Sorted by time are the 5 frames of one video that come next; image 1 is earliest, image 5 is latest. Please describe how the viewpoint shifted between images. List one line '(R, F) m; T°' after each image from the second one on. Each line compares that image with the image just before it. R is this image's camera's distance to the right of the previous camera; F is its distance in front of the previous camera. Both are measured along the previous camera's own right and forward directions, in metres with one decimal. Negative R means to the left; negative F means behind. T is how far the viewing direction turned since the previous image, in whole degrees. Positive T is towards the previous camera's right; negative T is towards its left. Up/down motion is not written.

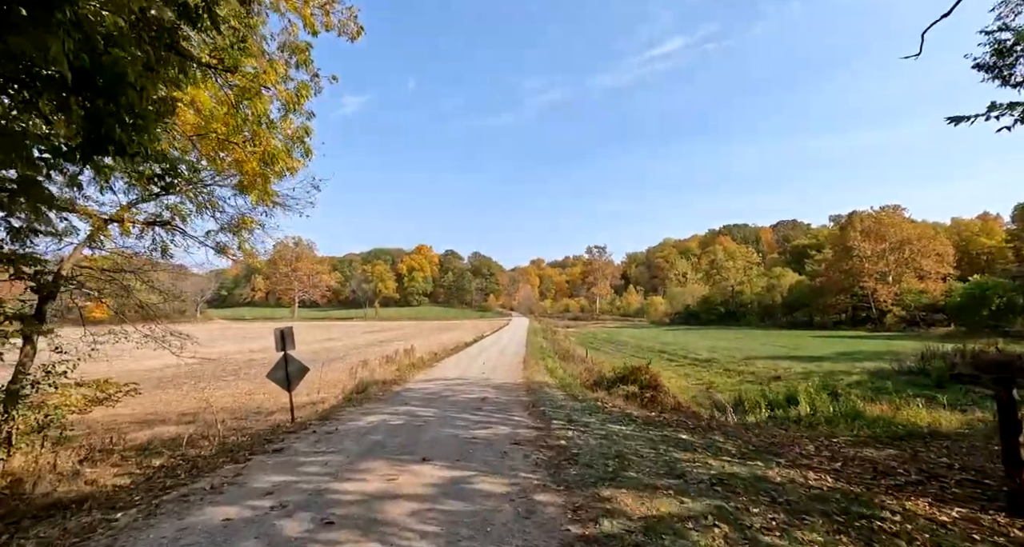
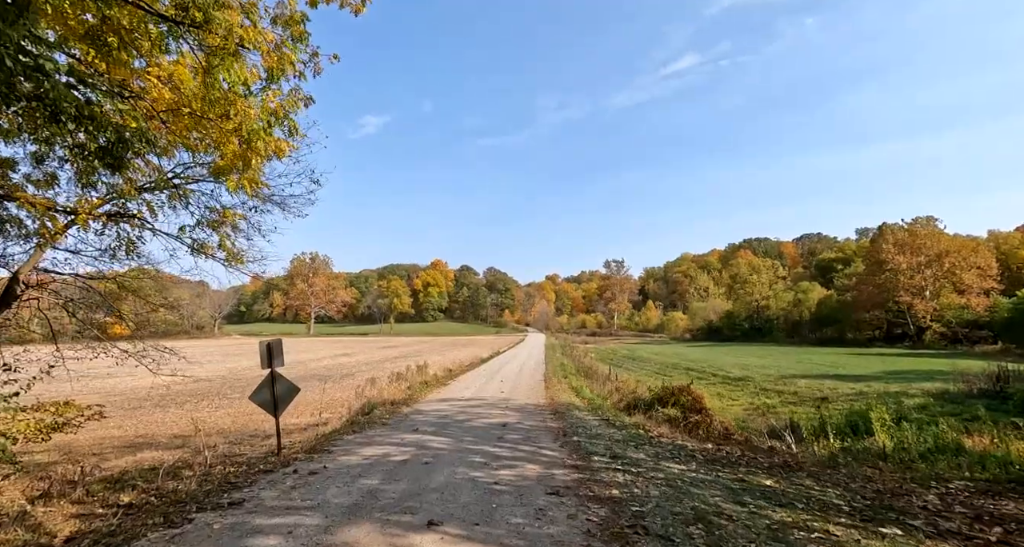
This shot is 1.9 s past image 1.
(-0.2, +1.7) m; -2°
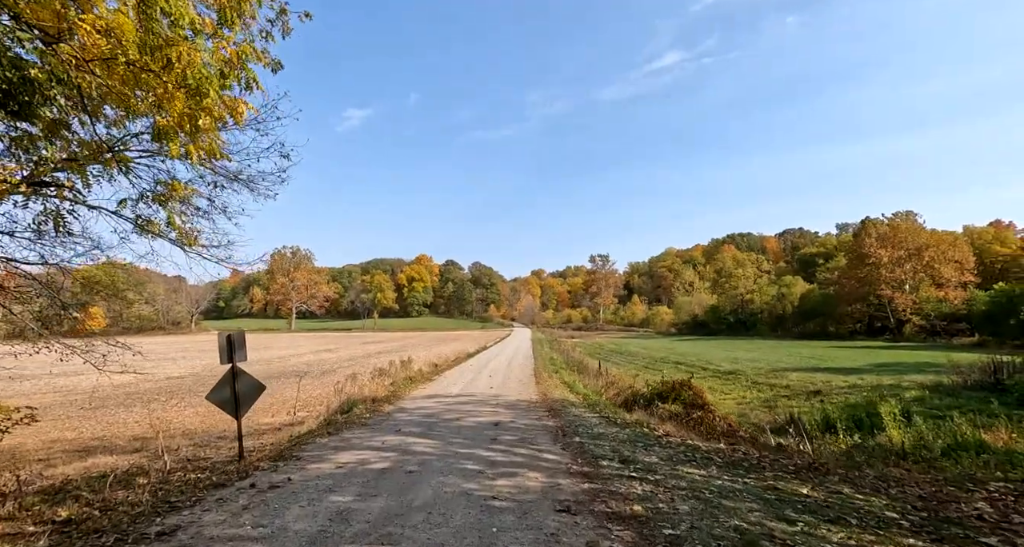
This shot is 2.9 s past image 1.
(-0.2, +1.0) m; +2°
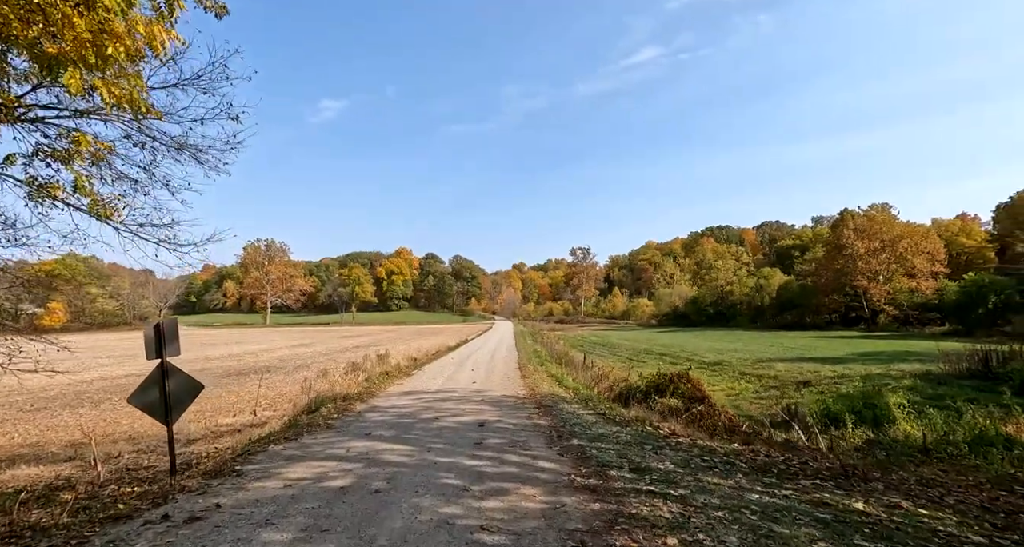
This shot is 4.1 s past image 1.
(-0.1, +1.2) m; +2°
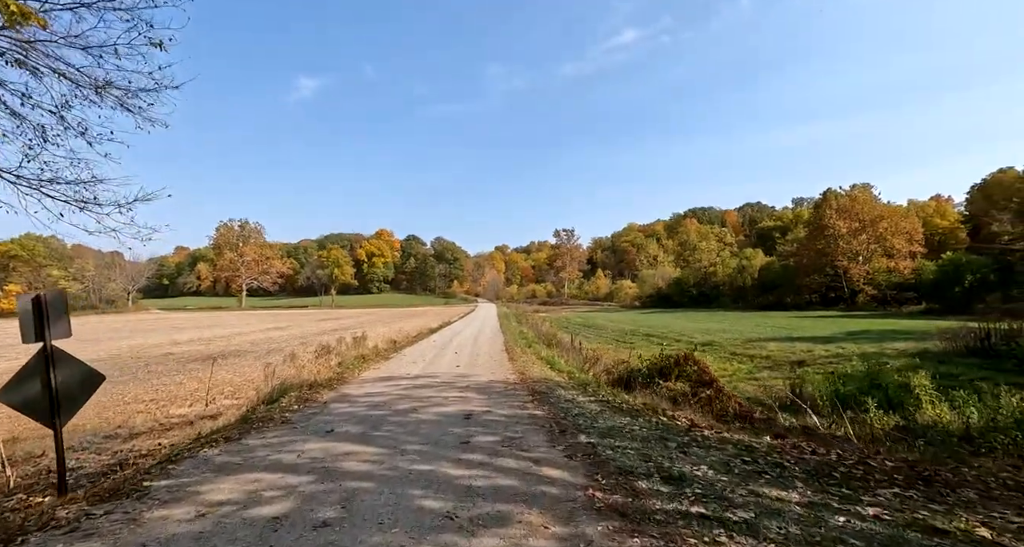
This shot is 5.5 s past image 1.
(-0.1, +1.4) m; +2°
